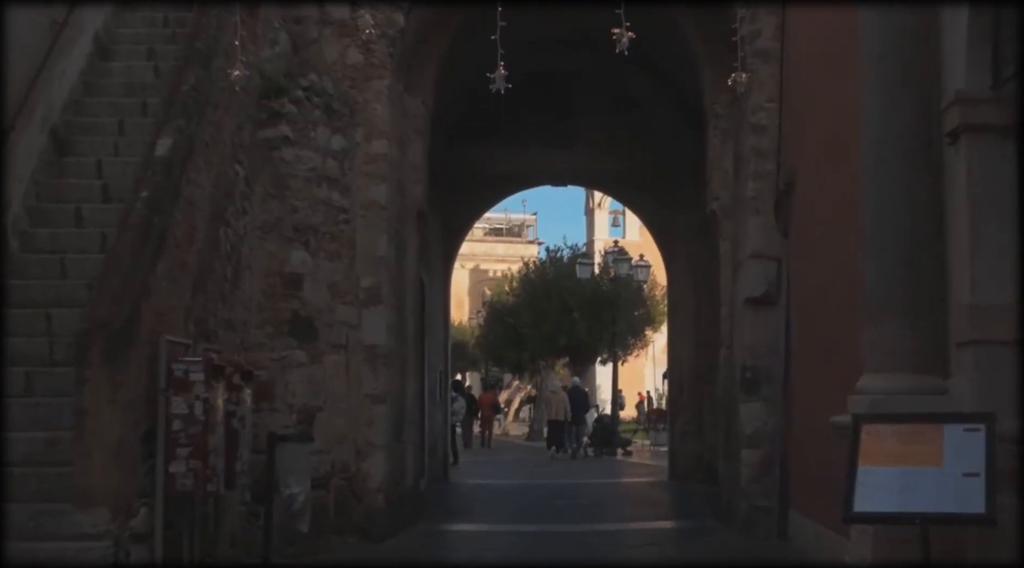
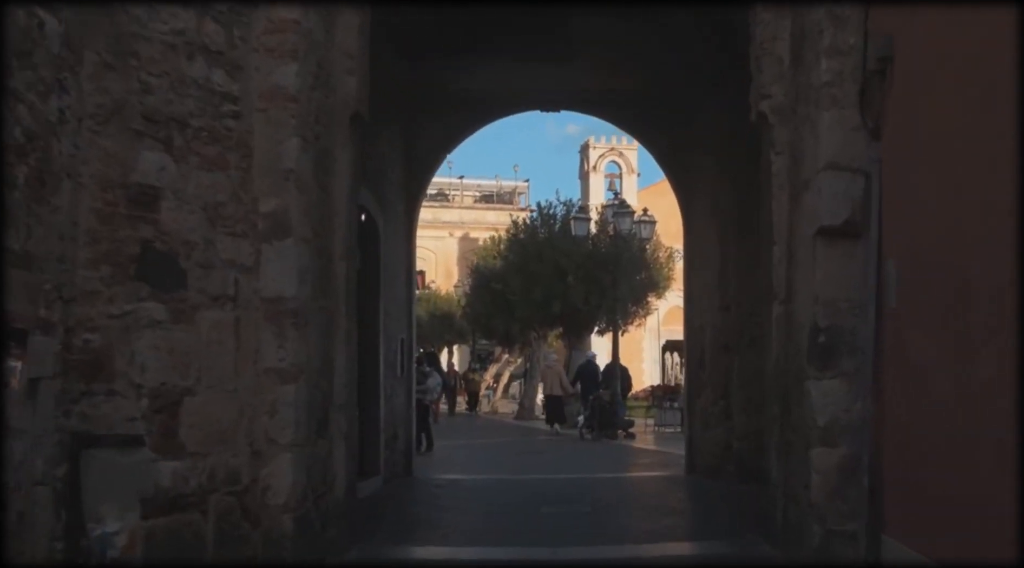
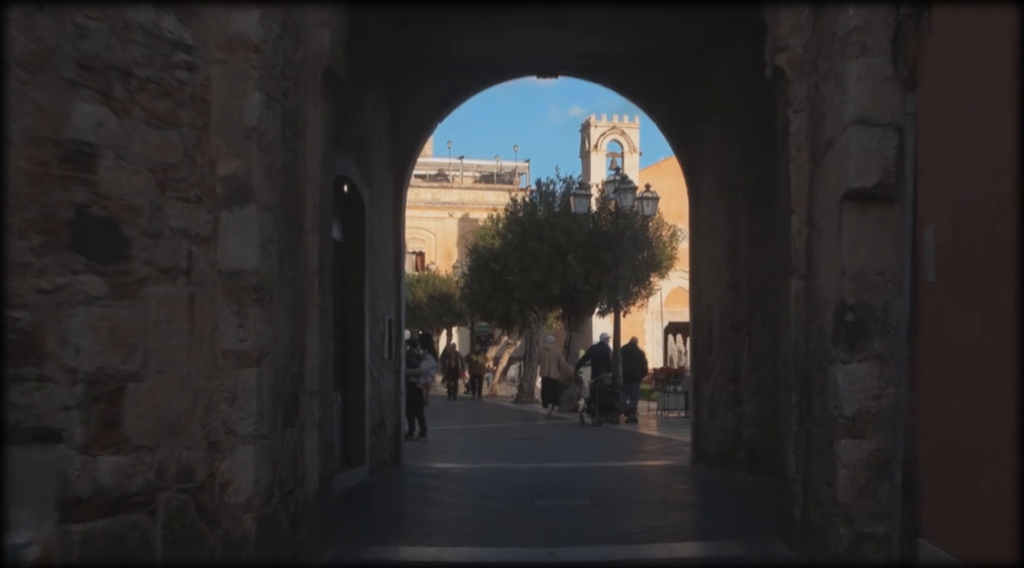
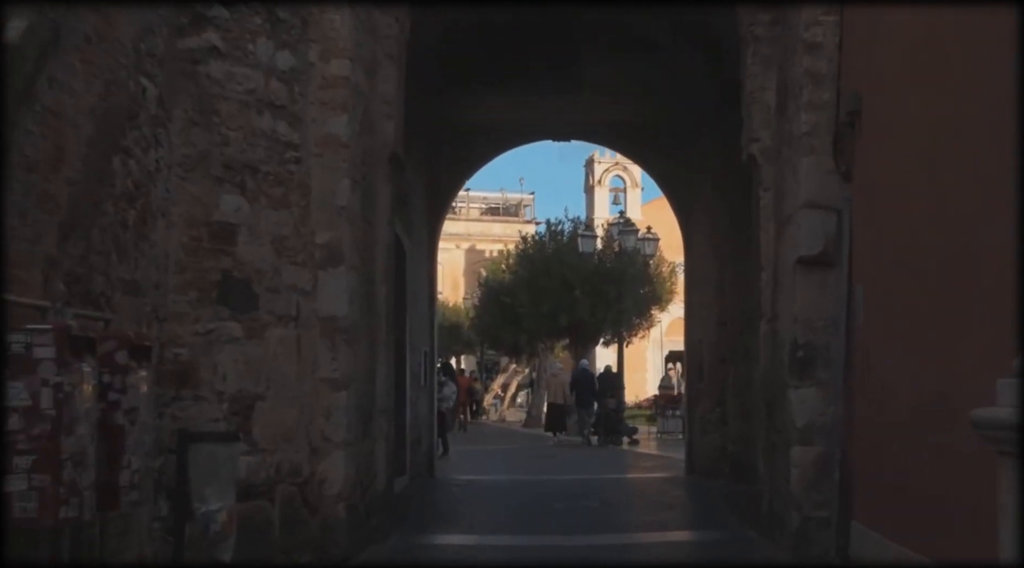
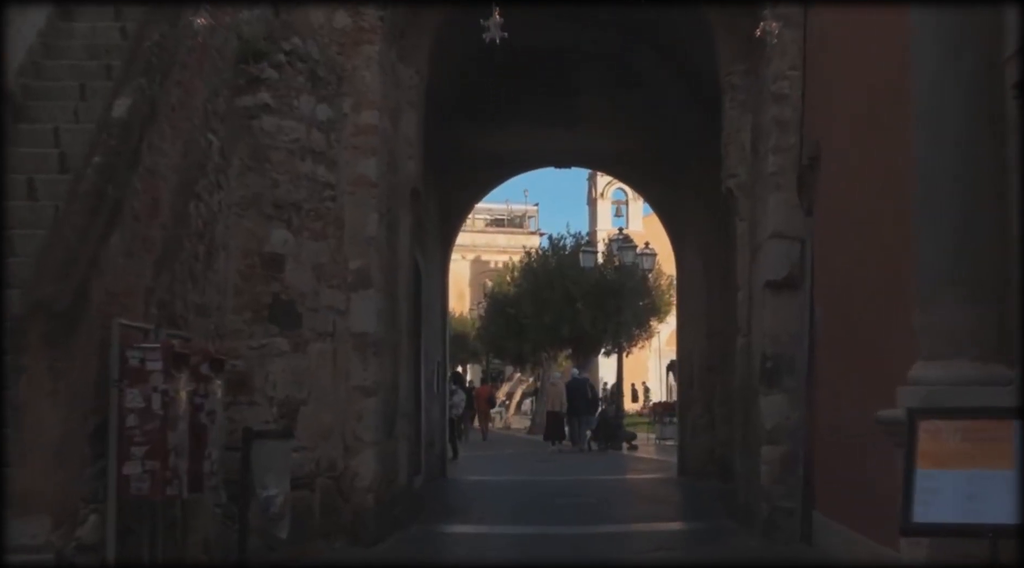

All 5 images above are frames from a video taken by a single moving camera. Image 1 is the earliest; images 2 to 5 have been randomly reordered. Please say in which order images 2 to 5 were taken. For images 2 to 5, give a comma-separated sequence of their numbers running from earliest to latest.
5, 4, 2, 3
